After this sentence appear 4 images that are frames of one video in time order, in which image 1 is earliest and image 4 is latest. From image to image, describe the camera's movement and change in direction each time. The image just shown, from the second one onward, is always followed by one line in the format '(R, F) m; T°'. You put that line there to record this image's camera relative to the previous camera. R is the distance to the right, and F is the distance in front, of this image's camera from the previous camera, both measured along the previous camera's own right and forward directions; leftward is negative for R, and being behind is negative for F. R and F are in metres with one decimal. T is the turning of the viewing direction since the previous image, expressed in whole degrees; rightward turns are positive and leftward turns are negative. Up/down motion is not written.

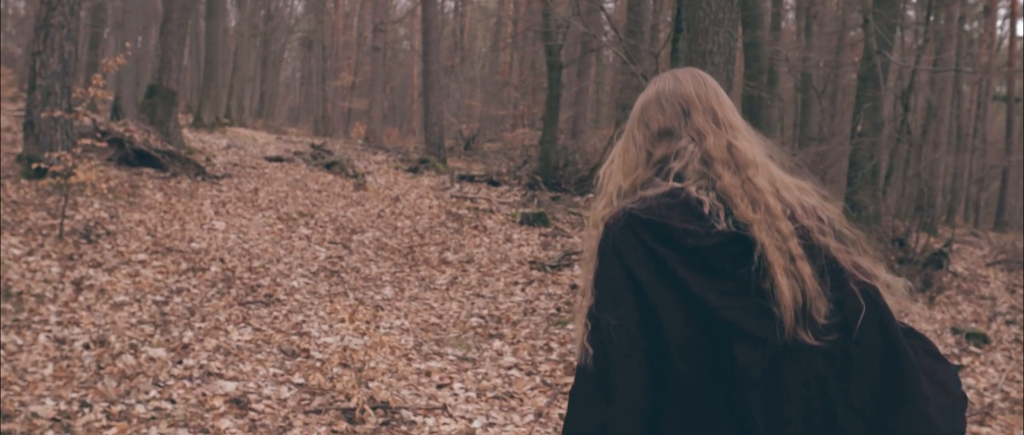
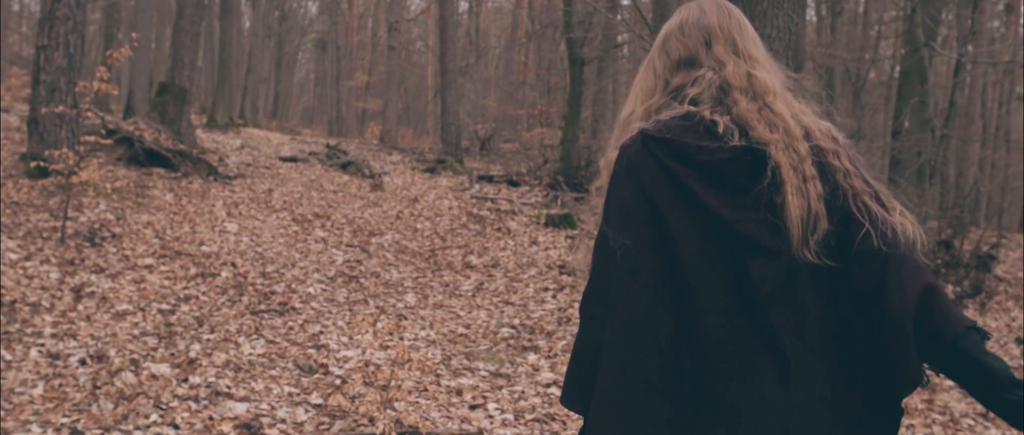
(-0.2, +0.7) m; -1°
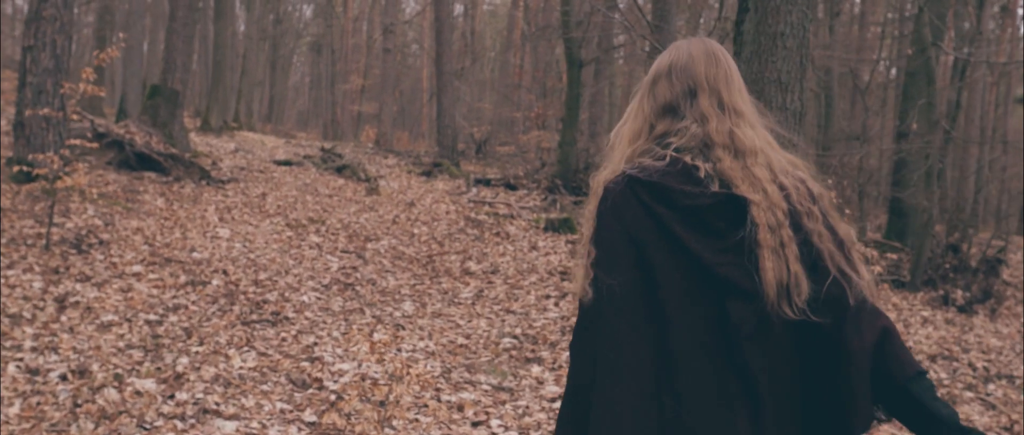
(-0.1, +0.3) m; 0°
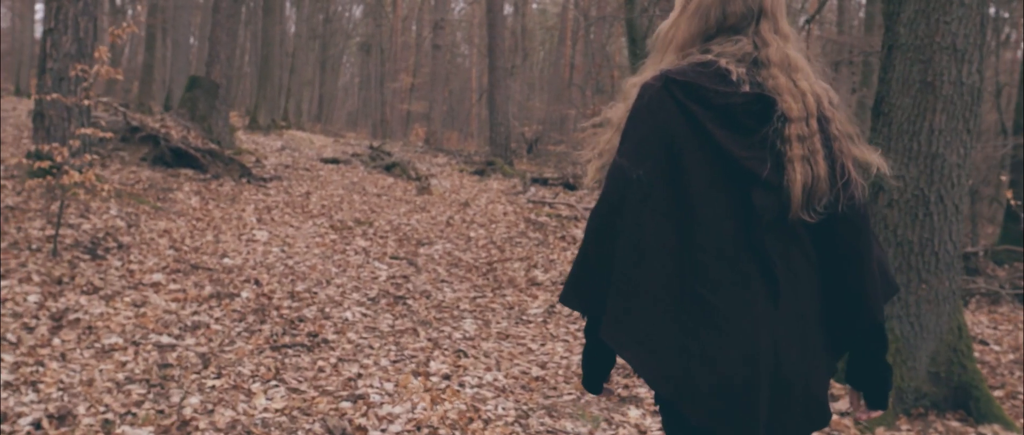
(-0.3, +1.4) m; -4°
